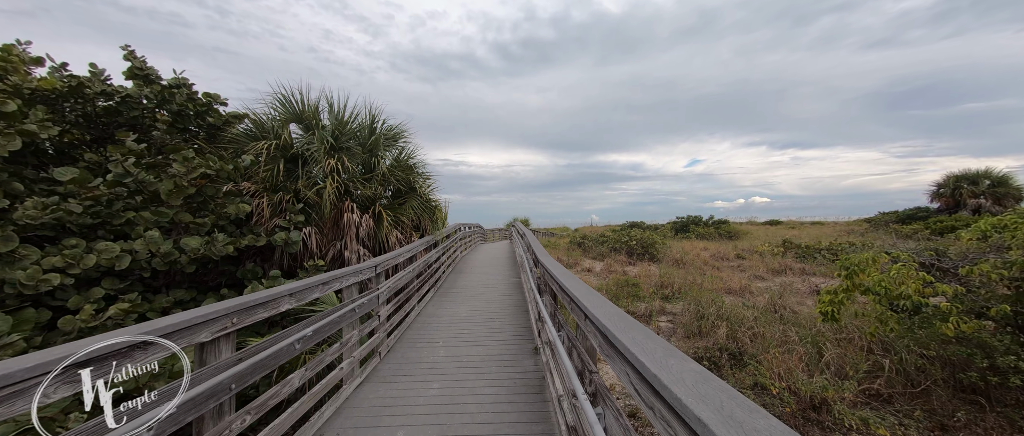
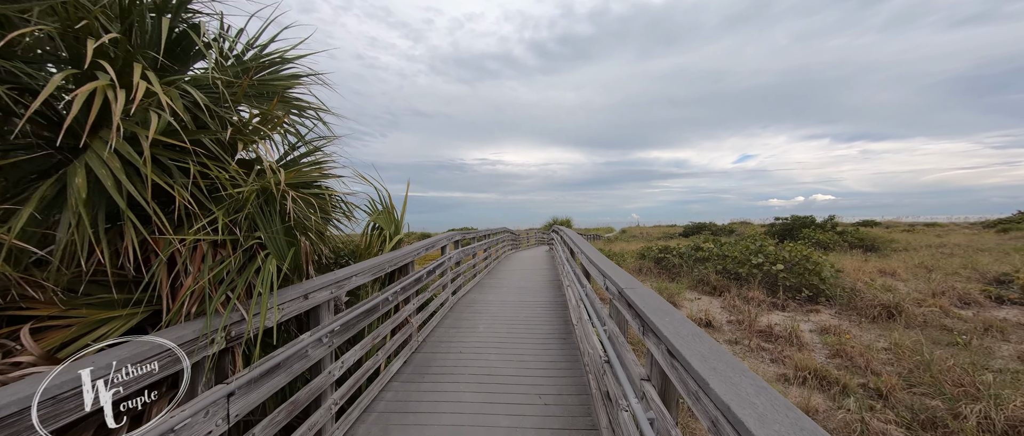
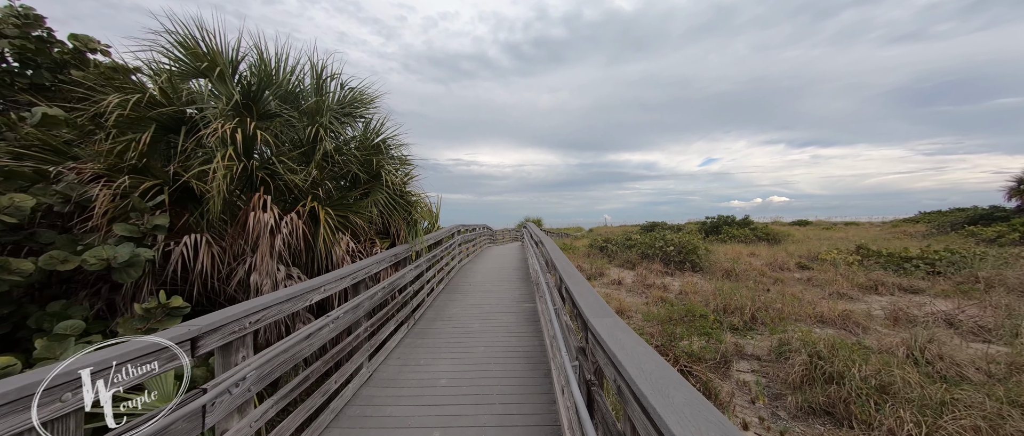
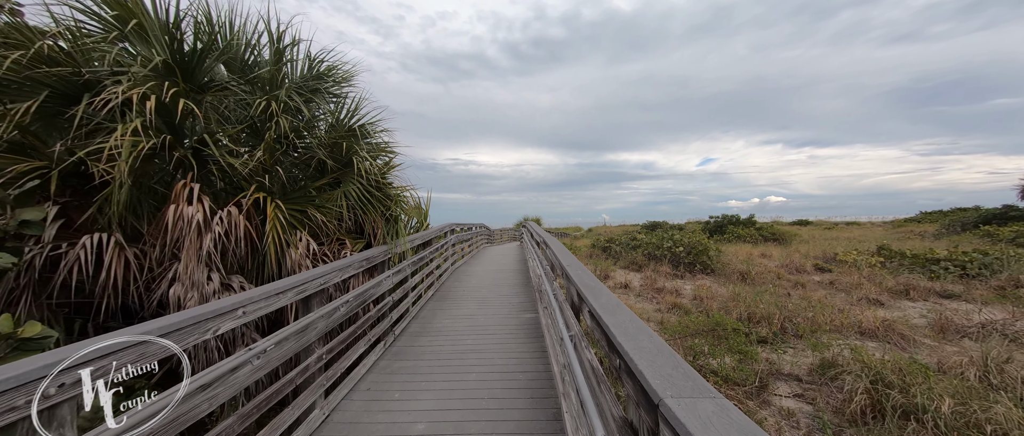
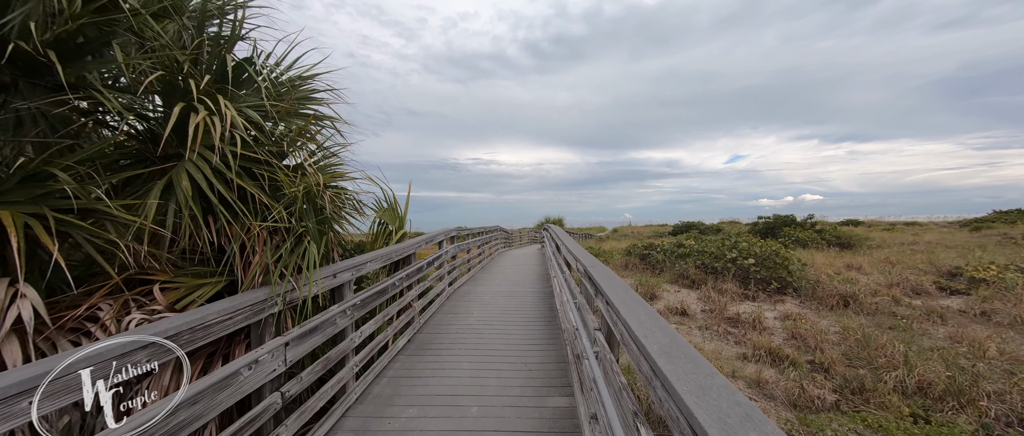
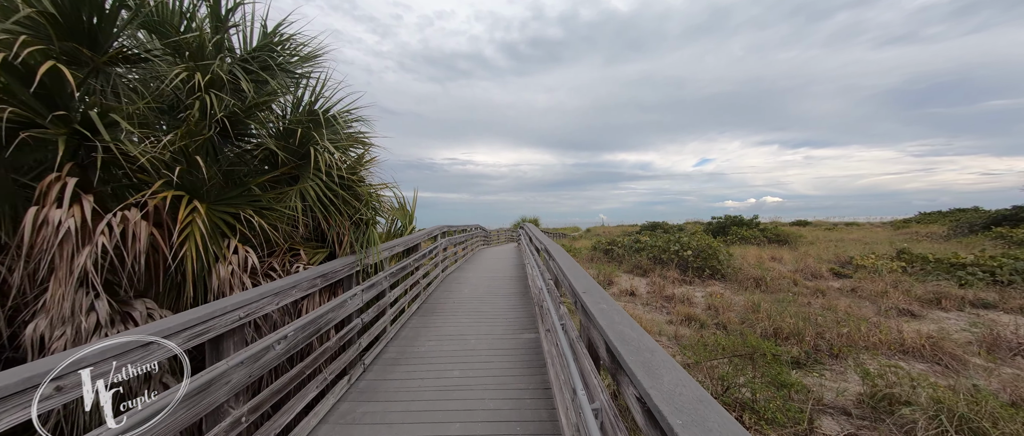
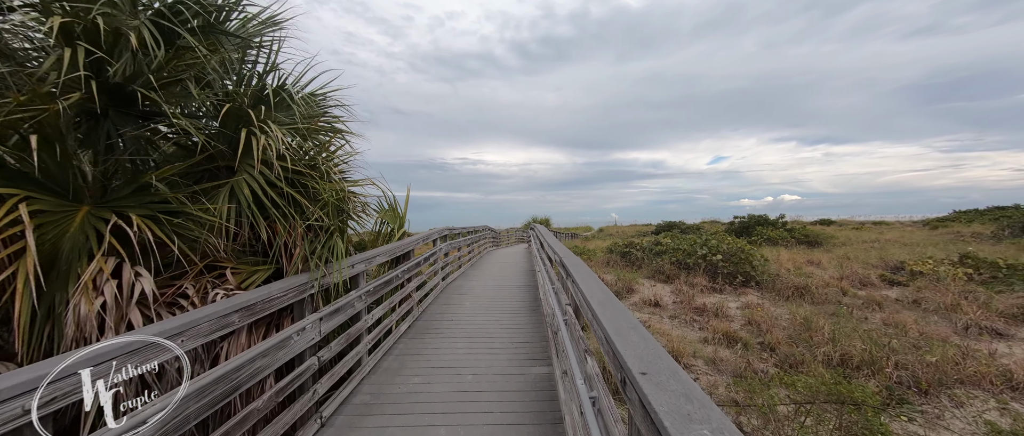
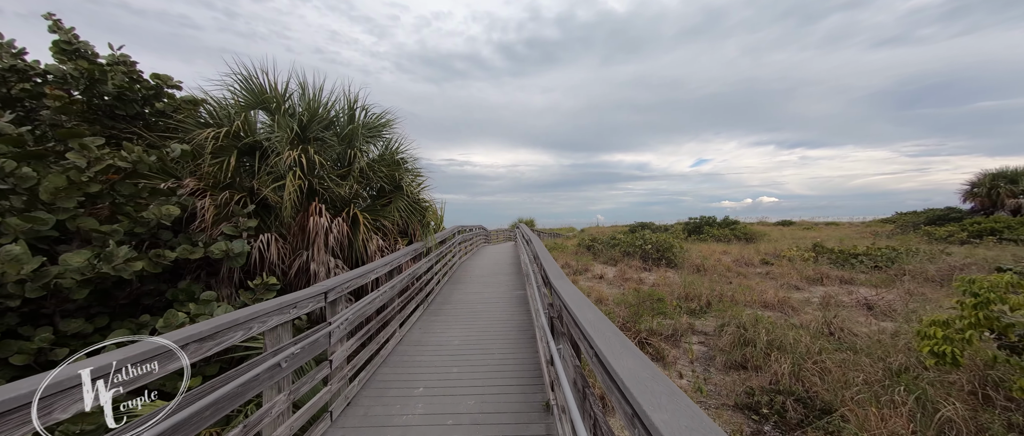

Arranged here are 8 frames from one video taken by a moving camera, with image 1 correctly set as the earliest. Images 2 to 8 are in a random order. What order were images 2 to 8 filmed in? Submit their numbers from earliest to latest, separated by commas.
8, 3, 4, 6, 7, 5, 2
